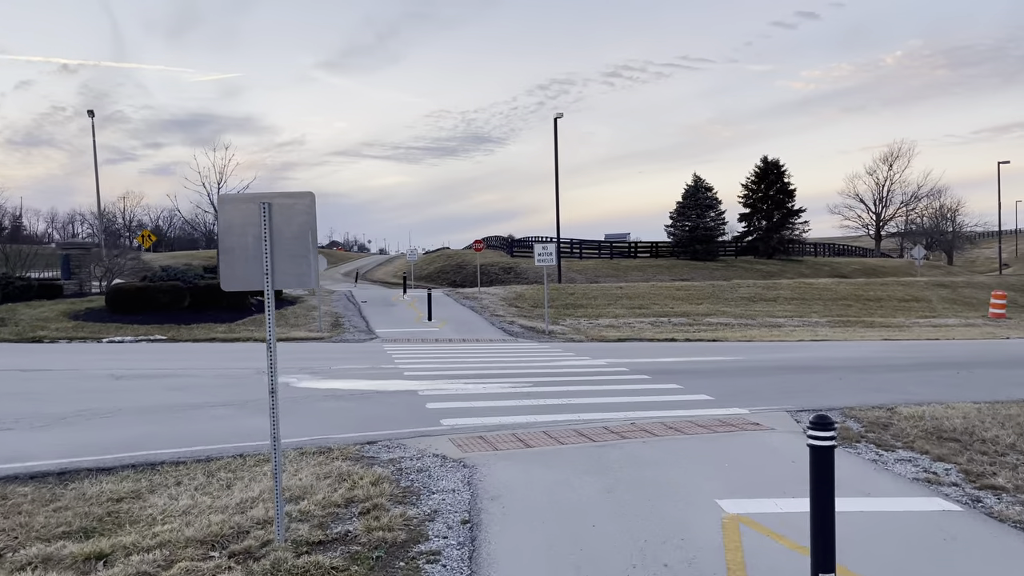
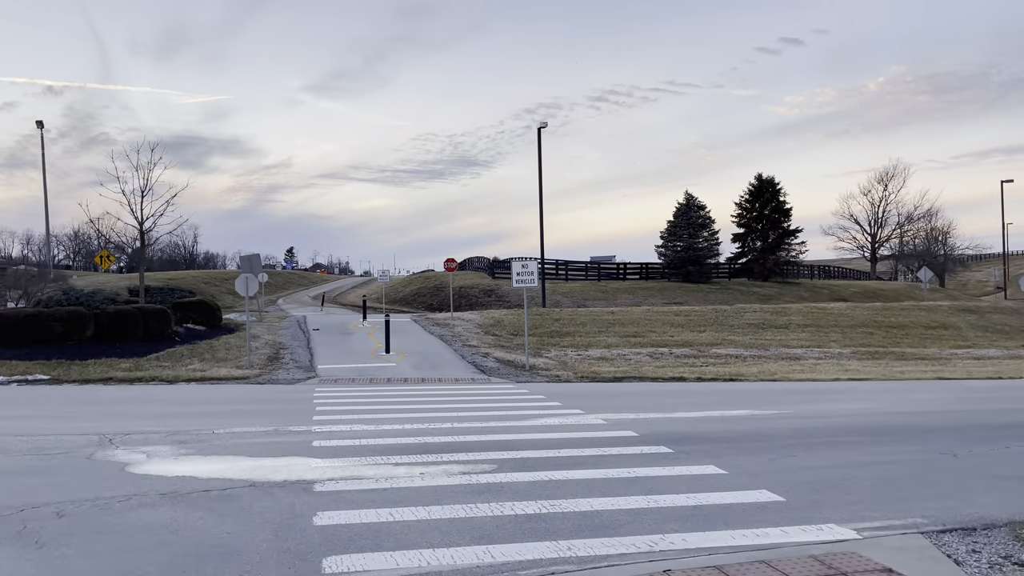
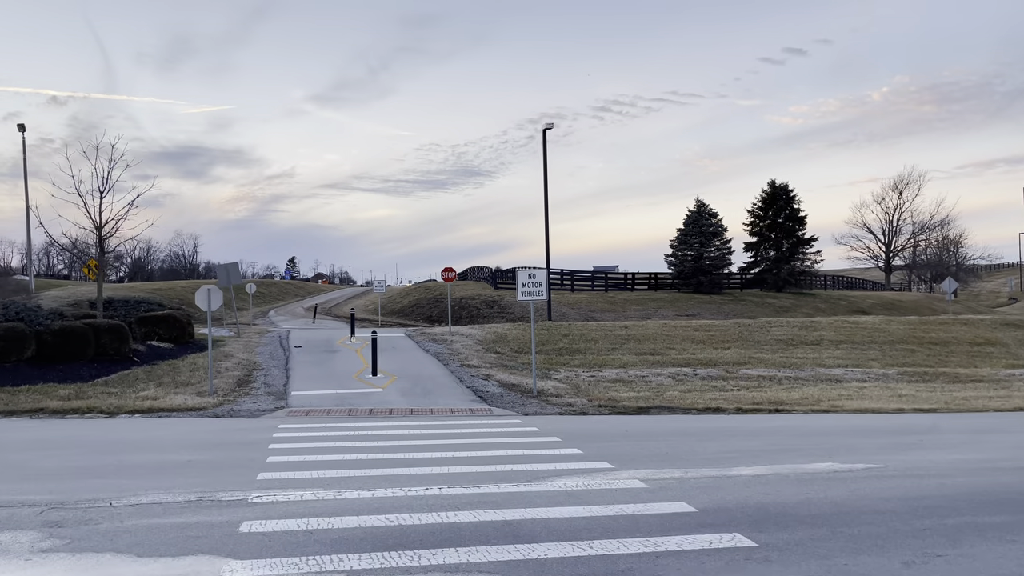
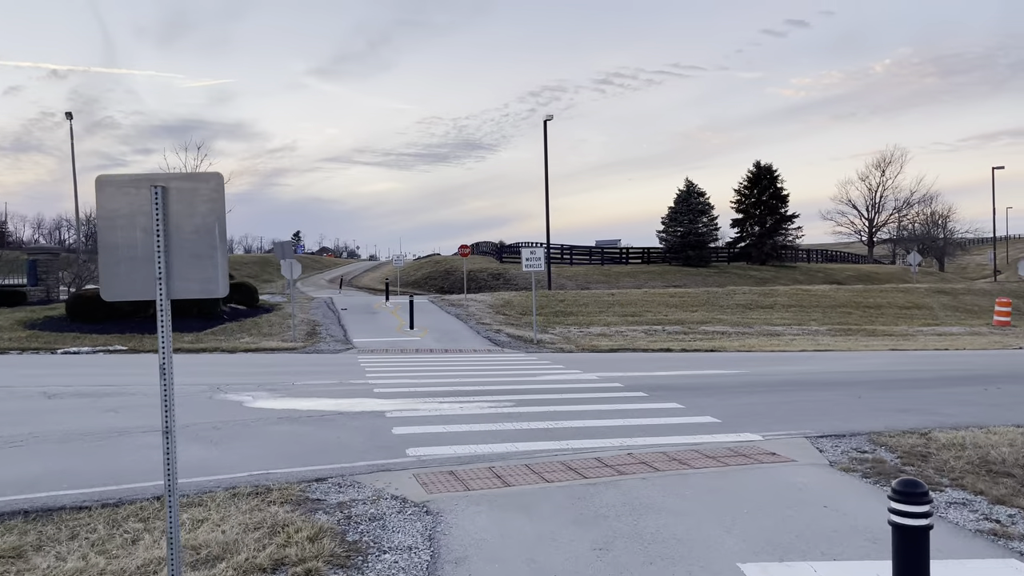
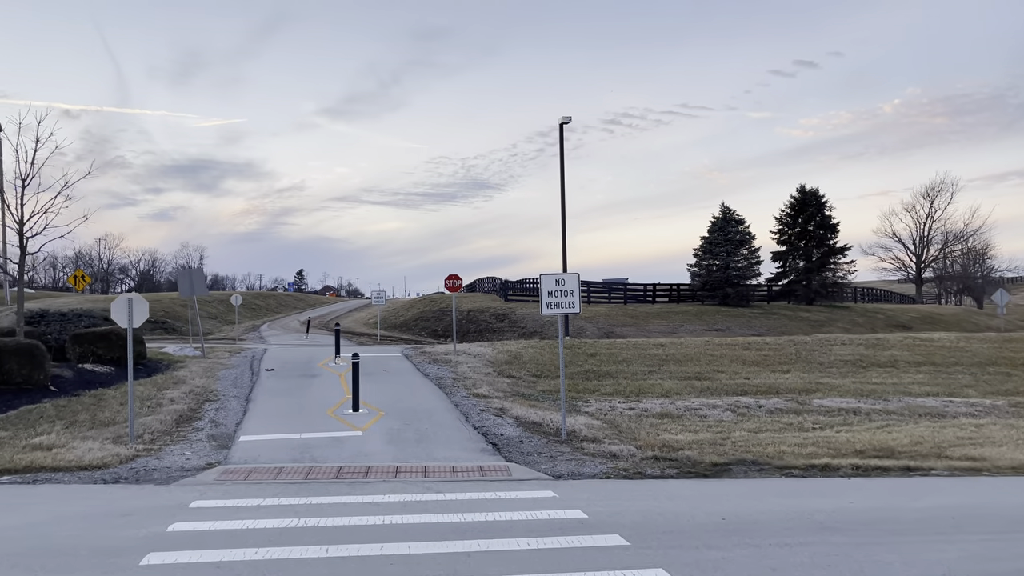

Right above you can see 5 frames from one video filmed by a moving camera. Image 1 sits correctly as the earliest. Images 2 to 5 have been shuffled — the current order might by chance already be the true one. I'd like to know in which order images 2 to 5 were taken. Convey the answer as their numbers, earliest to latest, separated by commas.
4, 2, 3, 5
